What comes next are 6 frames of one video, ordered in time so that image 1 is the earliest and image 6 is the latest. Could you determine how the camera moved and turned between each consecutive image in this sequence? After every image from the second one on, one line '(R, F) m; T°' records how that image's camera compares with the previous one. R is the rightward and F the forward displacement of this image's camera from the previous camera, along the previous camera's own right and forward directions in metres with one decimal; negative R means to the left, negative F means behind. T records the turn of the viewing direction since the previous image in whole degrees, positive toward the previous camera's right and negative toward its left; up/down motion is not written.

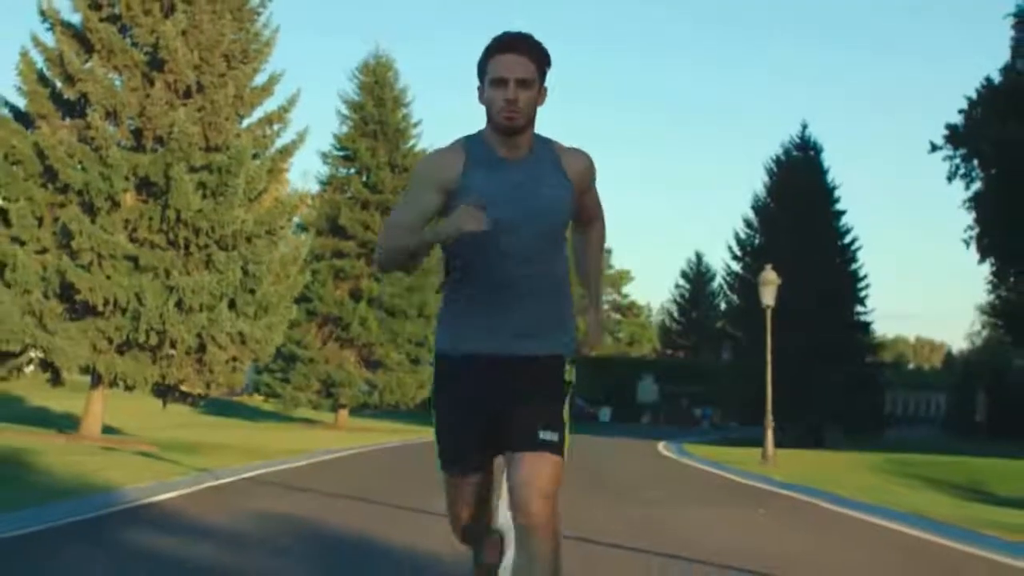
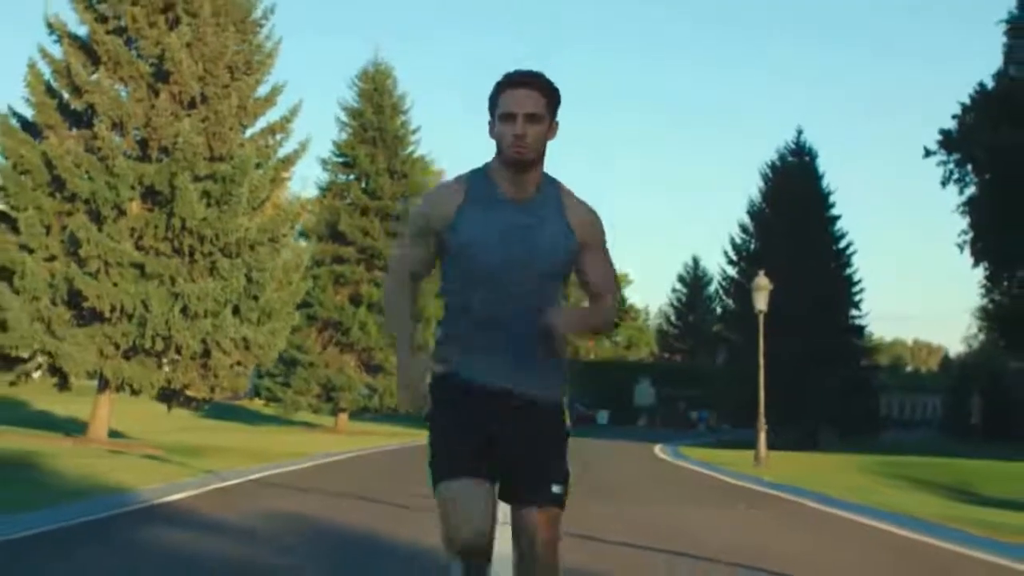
(0.0, -0.6) m; 0°
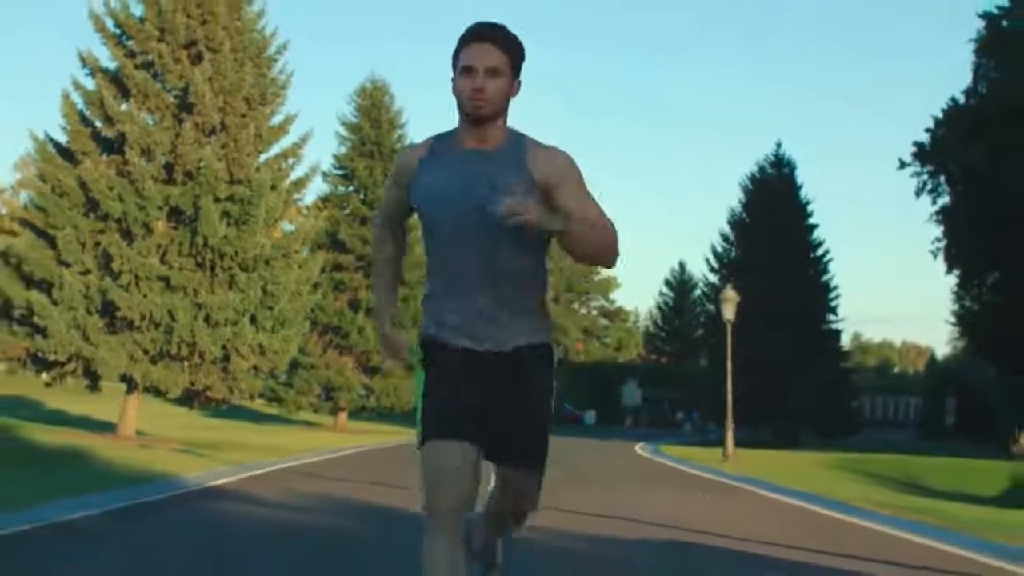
(0.0, -3.1) m; 0°
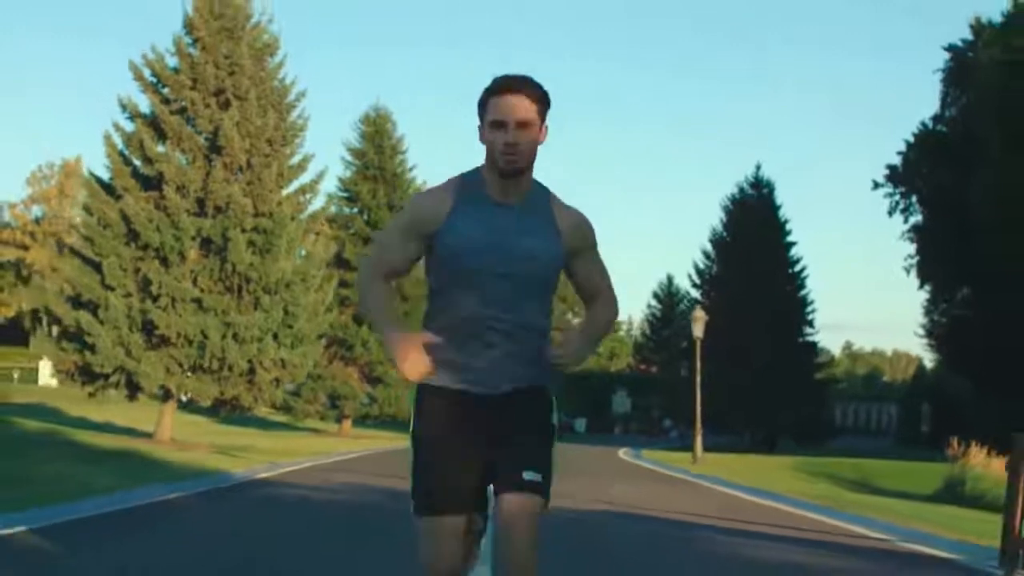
(0.0, -4.2) m; 0°
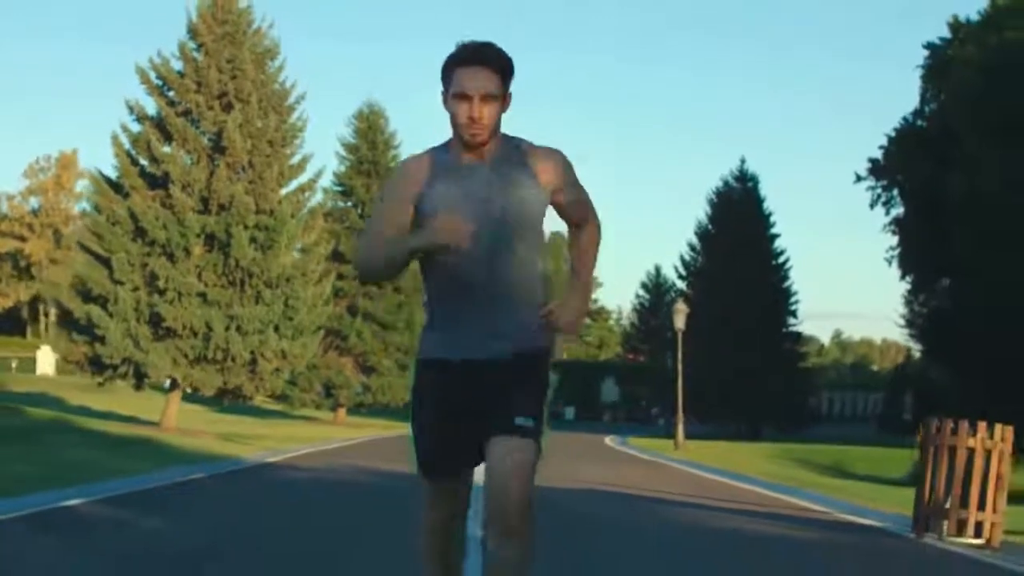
(0.0, -1.8) m; 0°
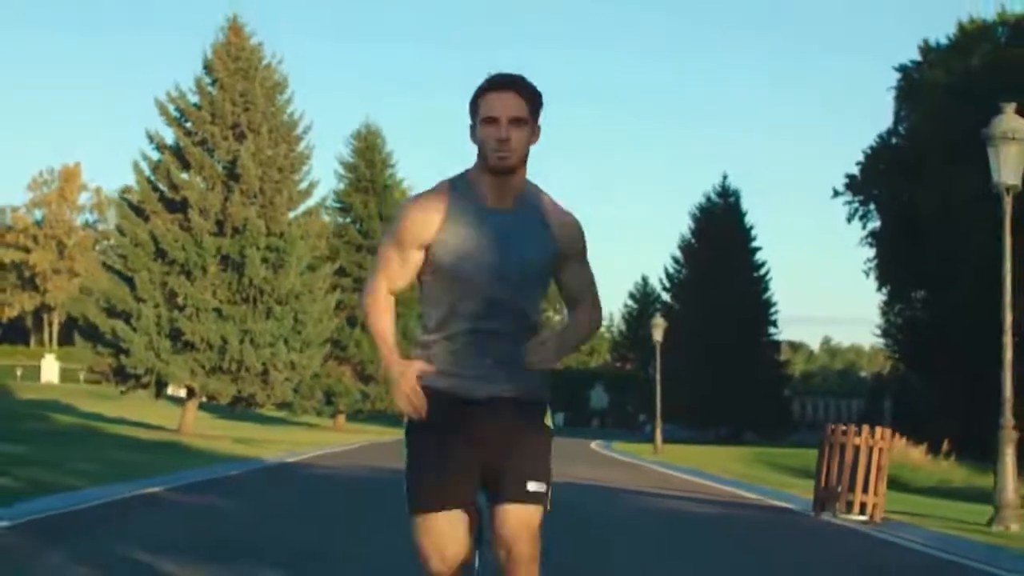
(0.0, -3.3) m; 0°
